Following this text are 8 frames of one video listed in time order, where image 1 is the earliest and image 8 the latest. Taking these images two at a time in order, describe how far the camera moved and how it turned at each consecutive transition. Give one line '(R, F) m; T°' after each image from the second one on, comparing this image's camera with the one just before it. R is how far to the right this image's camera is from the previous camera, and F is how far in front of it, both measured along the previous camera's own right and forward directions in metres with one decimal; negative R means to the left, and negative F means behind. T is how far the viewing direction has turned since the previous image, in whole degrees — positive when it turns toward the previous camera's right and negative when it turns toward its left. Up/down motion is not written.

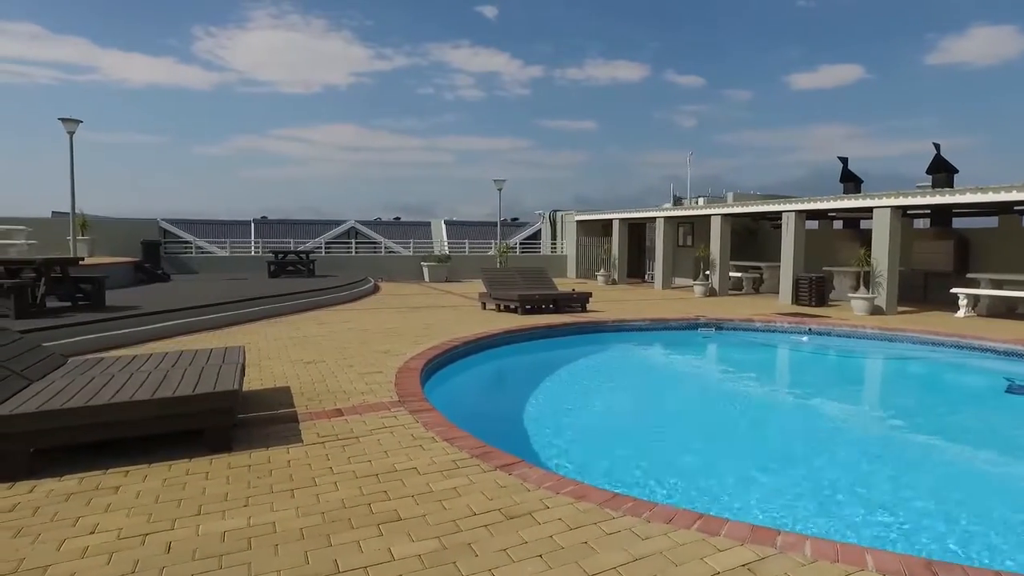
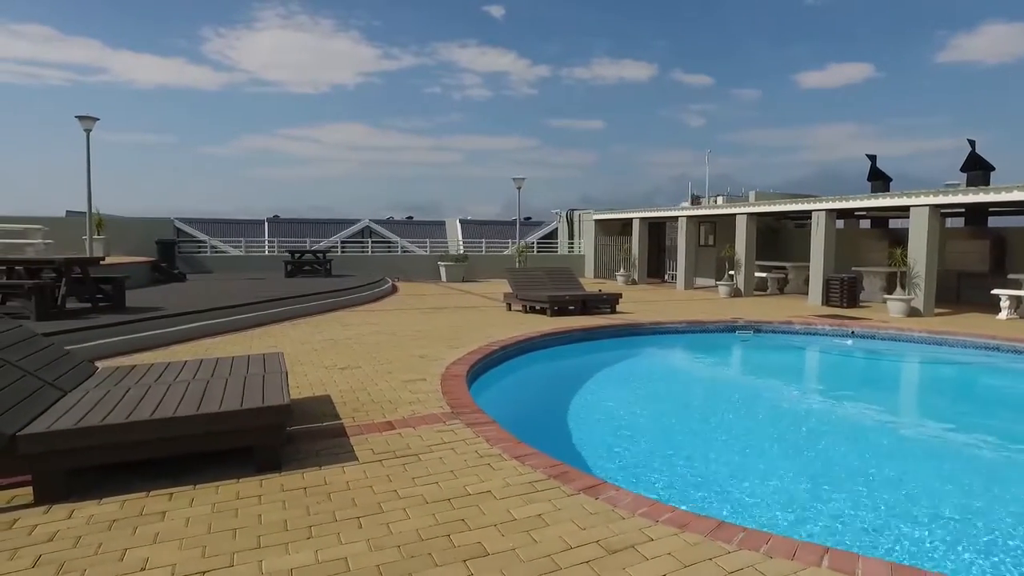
(-0.4, +0.4) m; -1°
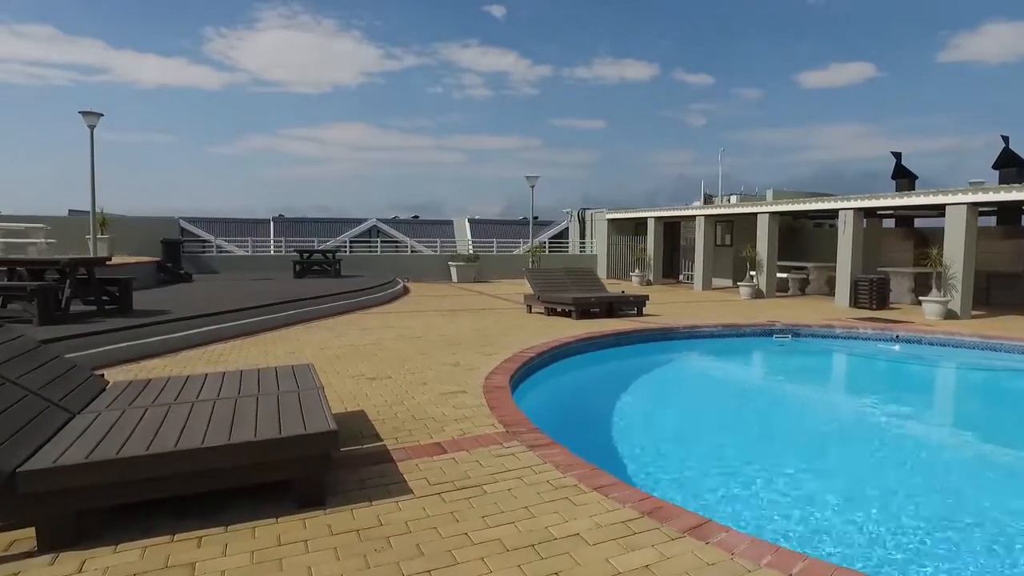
(-0.4, +0.5) m; 0°
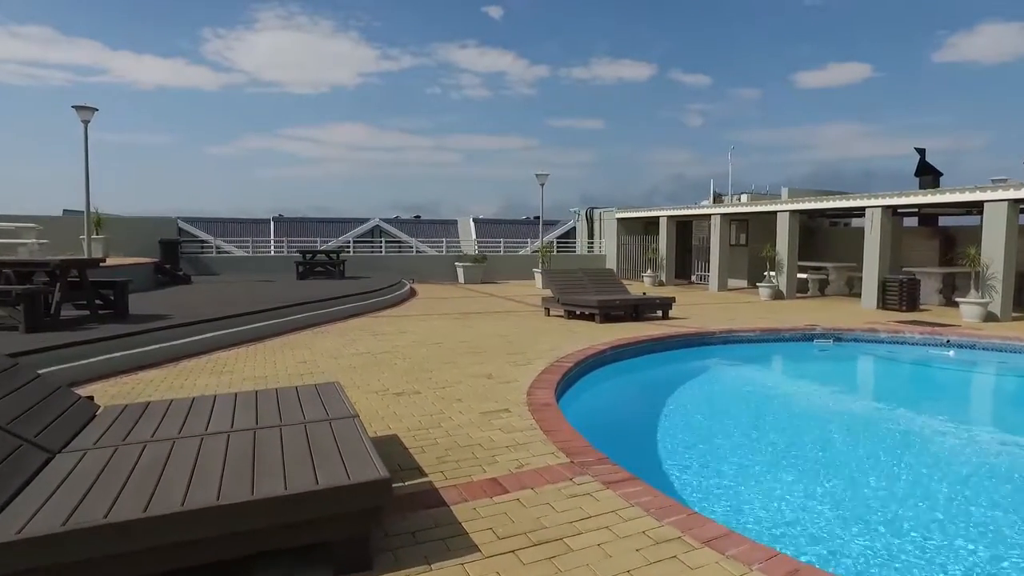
(-0.4, +0.7) m; 0°
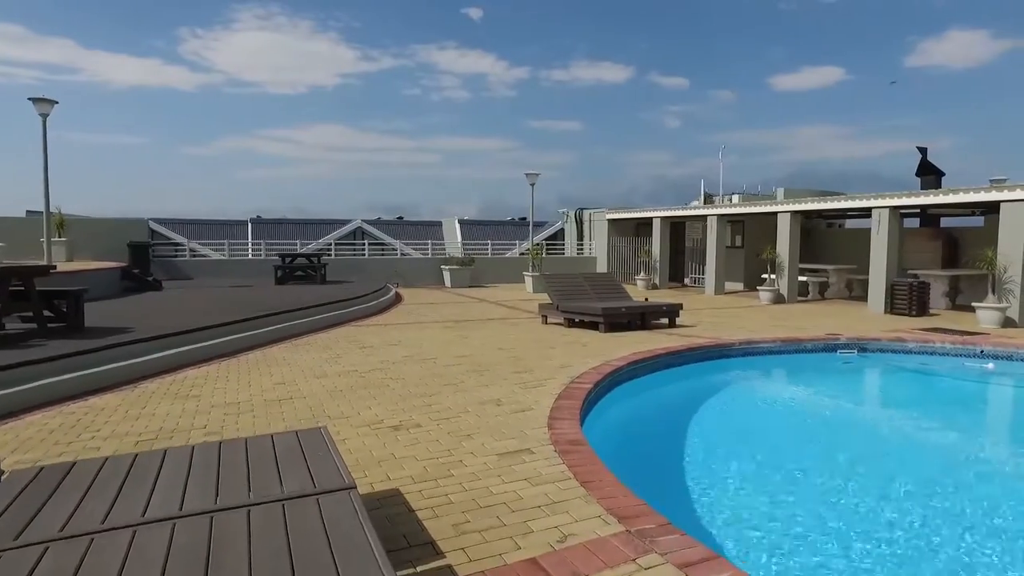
(-0.2, +0.8) m; +2°
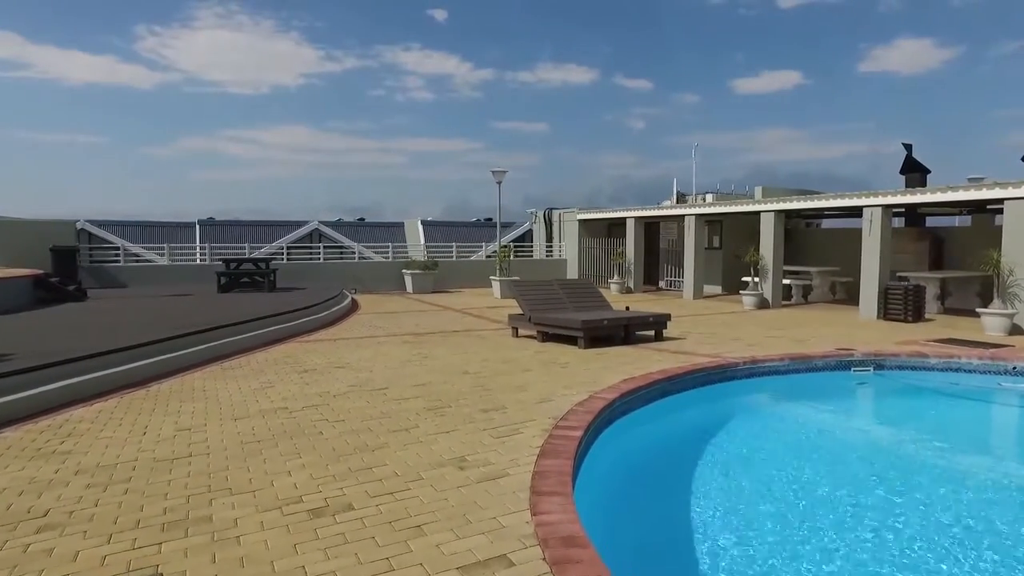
(0.0, +1.3) m; +3°
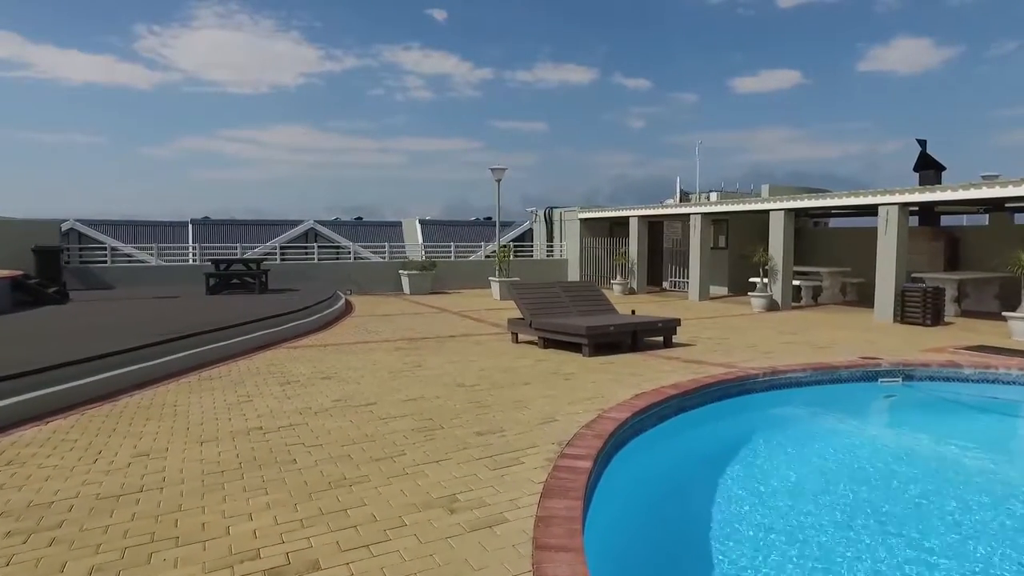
(0.0, +0.6) m; 0°
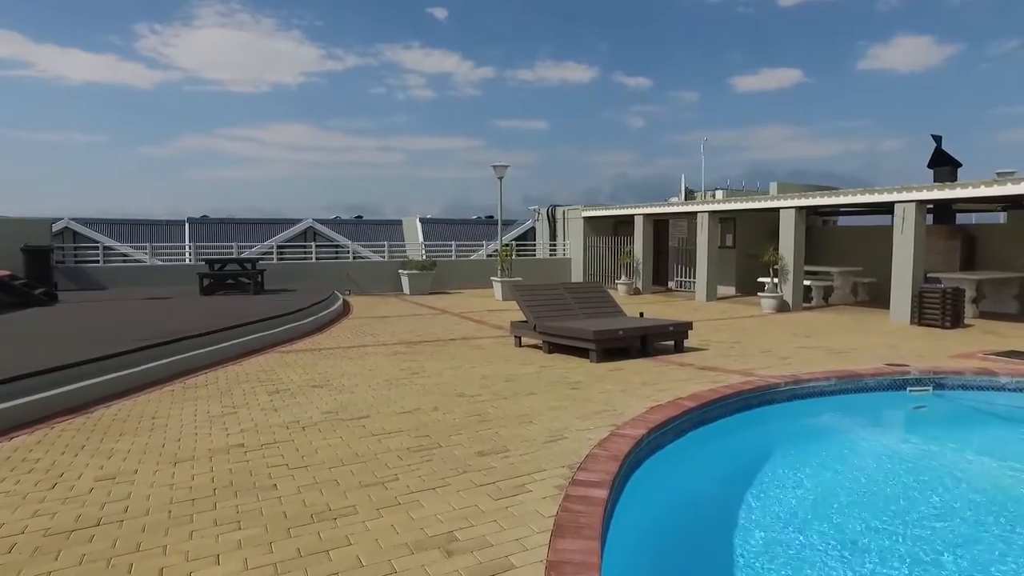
(0.0, +0.5) m; 0°
